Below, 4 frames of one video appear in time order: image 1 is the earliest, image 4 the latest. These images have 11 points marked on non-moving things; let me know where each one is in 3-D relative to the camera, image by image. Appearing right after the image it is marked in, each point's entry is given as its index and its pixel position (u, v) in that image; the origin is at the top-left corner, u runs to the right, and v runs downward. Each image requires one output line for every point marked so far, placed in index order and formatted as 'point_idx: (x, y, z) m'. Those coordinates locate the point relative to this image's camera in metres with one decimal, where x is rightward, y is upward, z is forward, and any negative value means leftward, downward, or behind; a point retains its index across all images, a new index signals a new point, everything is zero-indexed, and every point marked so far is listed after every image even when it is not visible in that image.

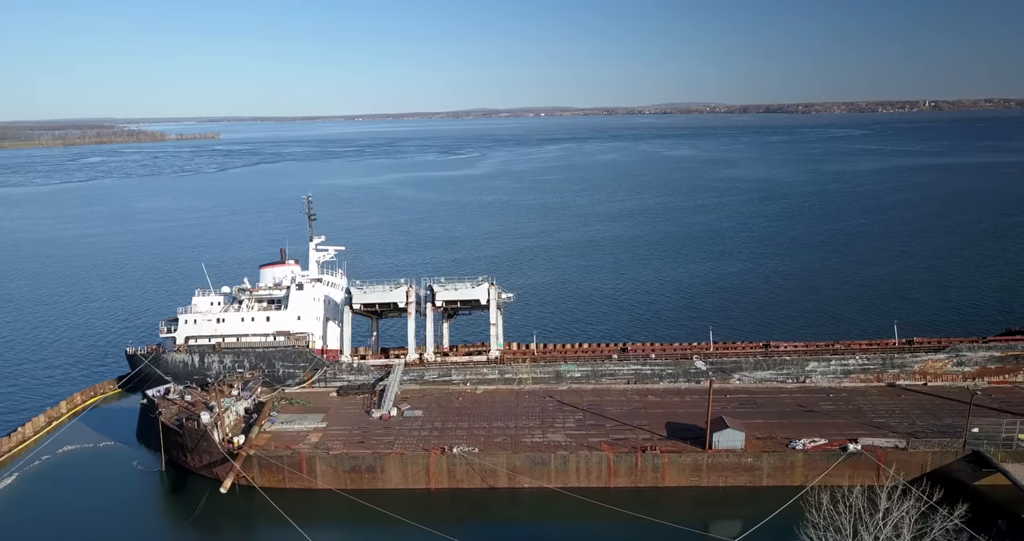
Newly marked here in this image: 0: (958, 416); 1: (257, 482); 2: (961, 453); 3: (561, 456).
0: (+11.7, -3.8, +19.7) m
1: (-6.5, -5.4, +19.0) m
2: (+10.8, -4.4, +17.9) m
3: (+1.2, -4.6, +18.4) m
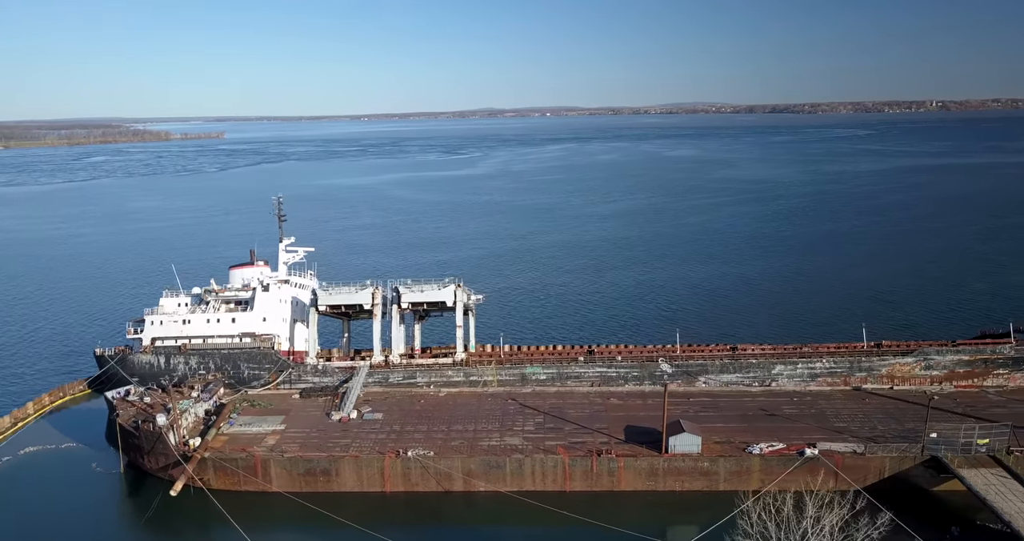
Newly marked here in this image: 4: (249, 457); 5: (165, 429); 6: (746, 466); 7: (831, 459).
0: (+10.6, -3.9, +19.5) m
1: (-7.6, -5.4, +18.9) m
2: (+9.7, -4.4, +17.7) m
3: (+0.1, -4.6, +18.3) m
4: (-6.5, -4.6, +18.6) m
5: (-8.8, -4.0, +19.0) m
6: (+5.6, -4.7, +18.0) m
7: (+7.6, -4.5, +17.9) m
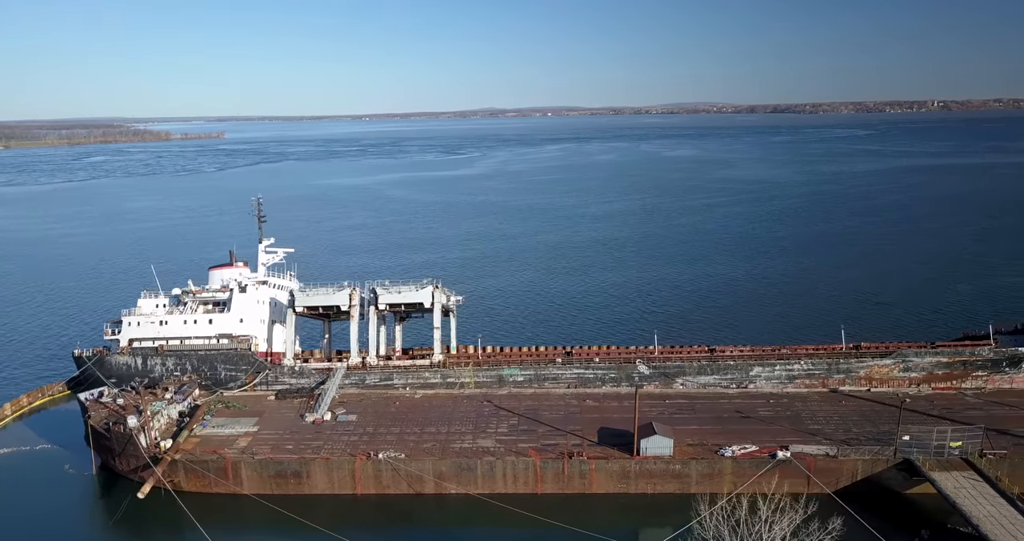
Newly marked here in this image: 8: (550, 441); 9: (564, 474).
0: (+9.9, -3.9, +19.4) m
1: (-8.3, -5.4, +18.8) m
2: (+9.0, -4.5, +17.6) m
3: (-0.6, -4.7, +18.2) m
4: (-7.2, -4.7, +18.5) m
5: (-9.5, -4.1, +18.9) m
6: (+4.9, -4.7, +17.9) m
7: (+6.9, -4.5, +17.8) m
8: (+1.0, -4.3, +19.1) m
9: (+1.3, -4.9, +18.2) m
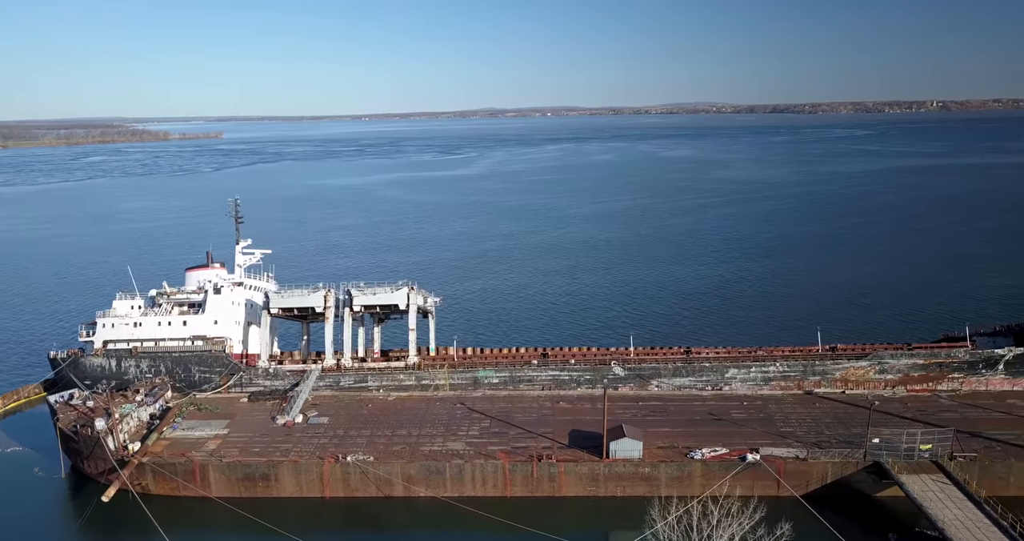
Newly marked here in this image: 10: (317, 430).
0: (+9.2, -4.0, +19.4) m
1: (-9.0, -5.5, +18.7) m
2: (+8.2, -4.5, +17.6) m
3: (-1.3, -4.7, +18.1) m
4: (-8.0, -4.7, +18.4) m
5: (-10.3, -4.1, +18.8) m
6: (+4.2, -4.8, +17.8) m
7: (+6.2, -4.6, +17.7) m
8: (+0.2, -4.4, +19.0) m
9: (+0.5, -5.0, +18.1) m
10: (-5.2, -4.3, +20.0) m
